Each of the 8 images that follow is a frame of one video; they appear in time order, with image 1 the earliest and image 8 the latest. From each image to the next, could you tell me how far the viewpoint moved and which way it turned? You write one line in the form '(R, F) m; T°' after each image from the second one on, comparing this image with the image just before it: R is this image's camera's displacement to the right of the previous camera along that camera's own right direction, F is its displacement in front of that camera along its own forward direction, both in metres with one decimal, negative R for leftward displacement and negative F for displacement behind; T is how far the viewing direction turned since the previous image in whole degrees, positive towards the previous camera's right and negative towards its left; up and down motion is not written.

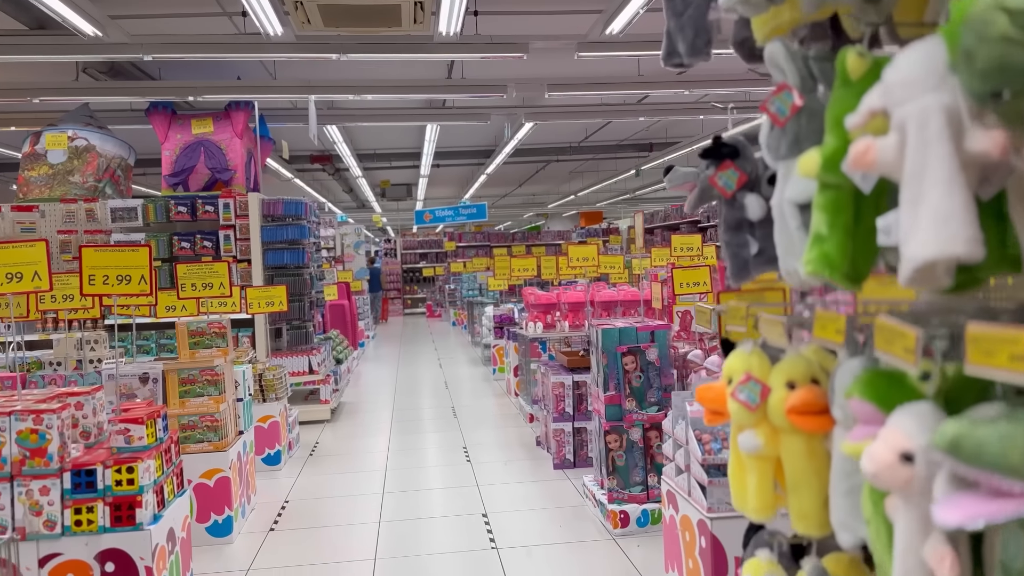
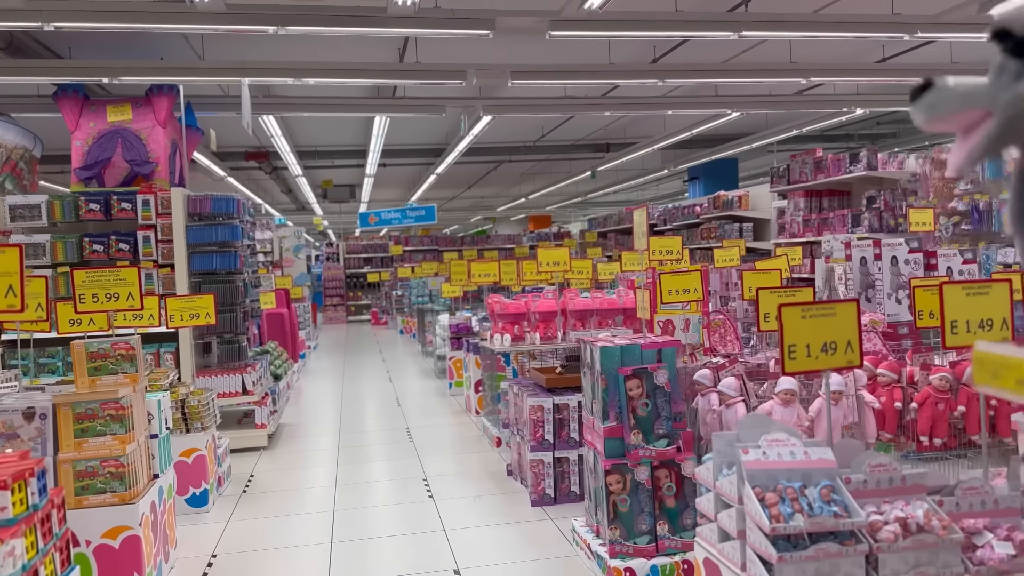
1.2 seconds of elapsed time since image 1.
(-0.2, +0.7) m; +4°
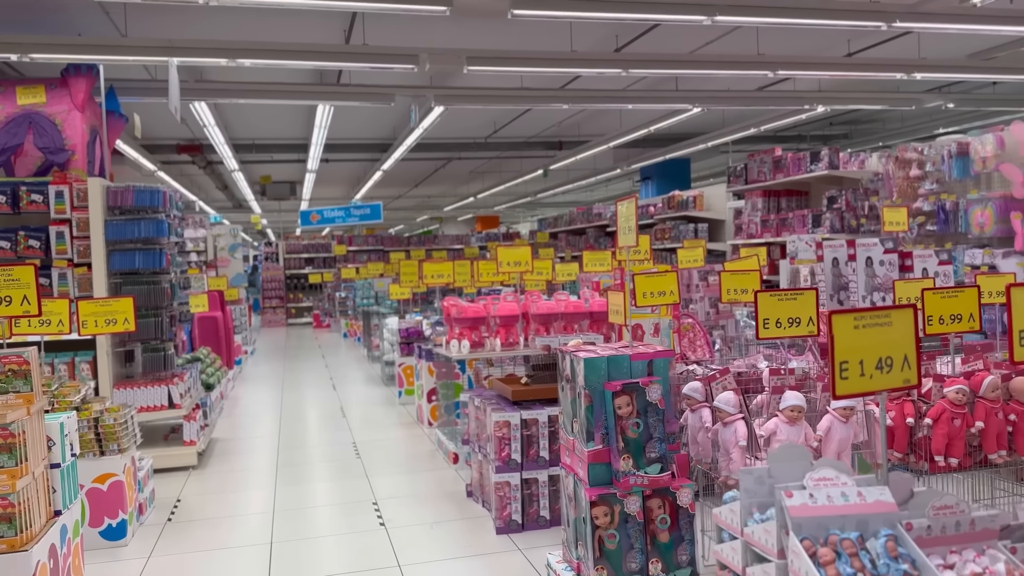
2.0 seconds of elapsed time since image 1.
(-0.1, +0.5) m; +4°
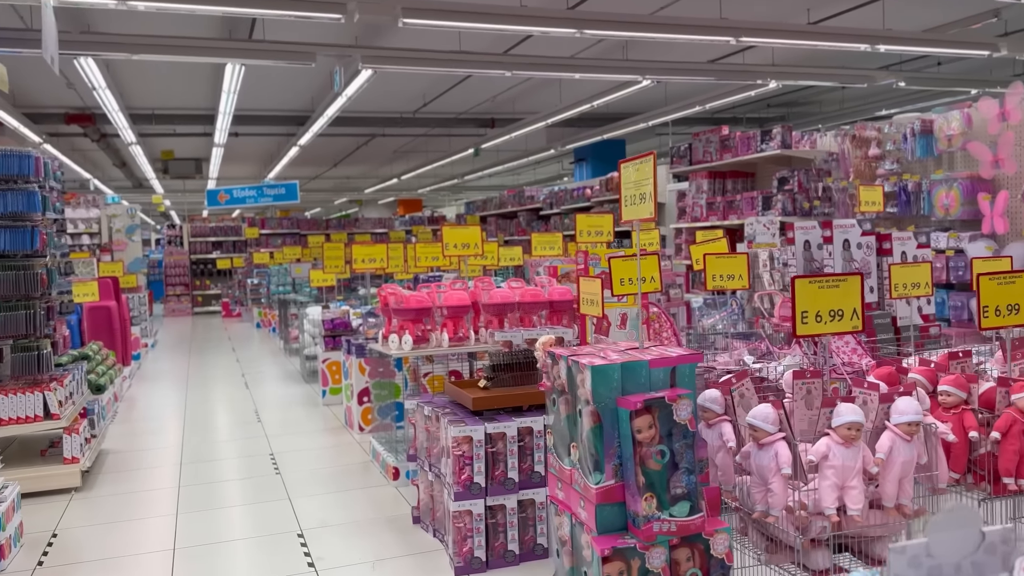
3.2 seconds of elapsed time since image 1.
(-0.2, +0.8) m; +6°
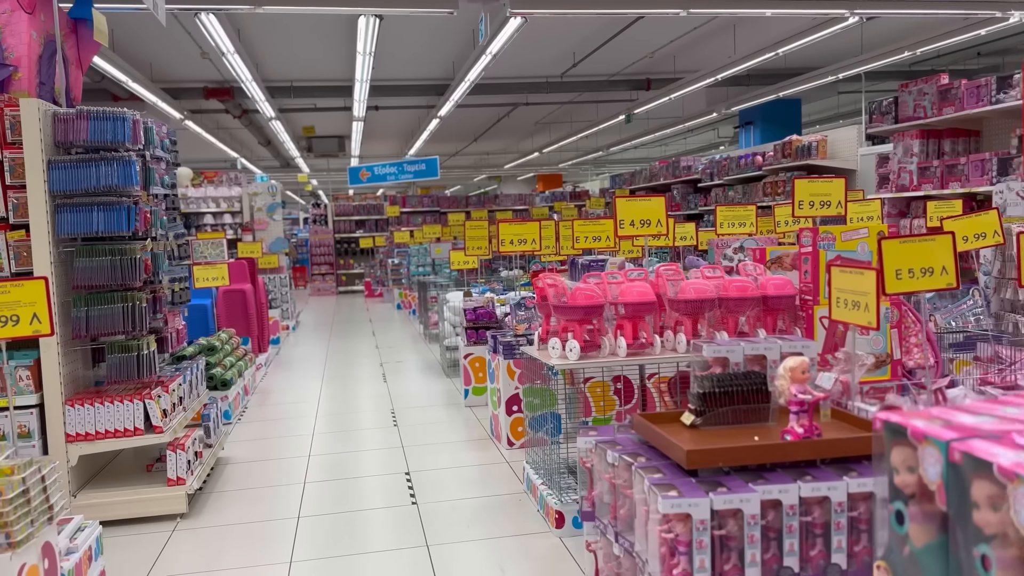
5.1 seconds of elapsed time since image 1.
(-0.3, +1.1) m; -10°
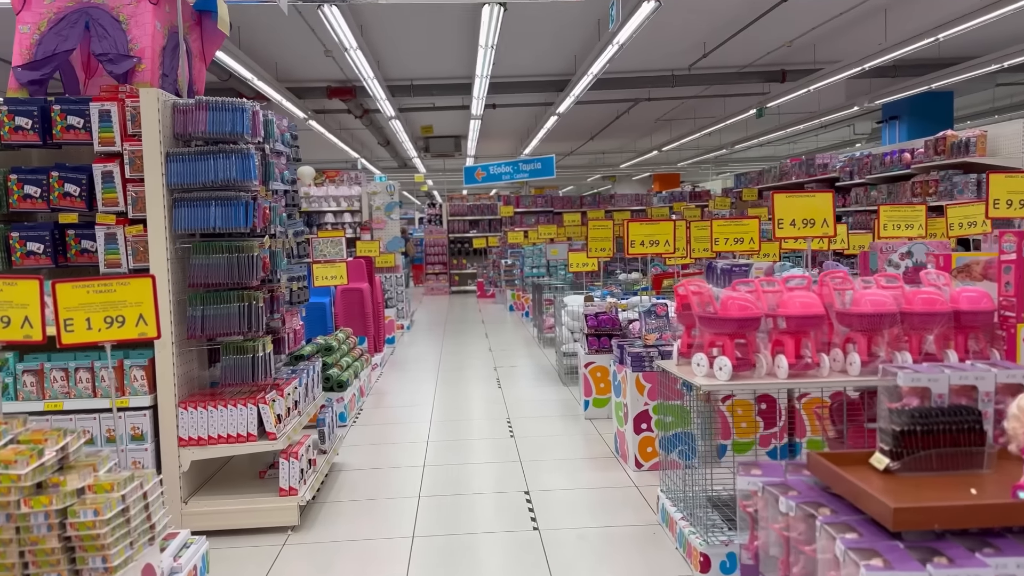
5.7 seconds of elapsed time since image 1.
(-0.1, +0.4) m; -8°
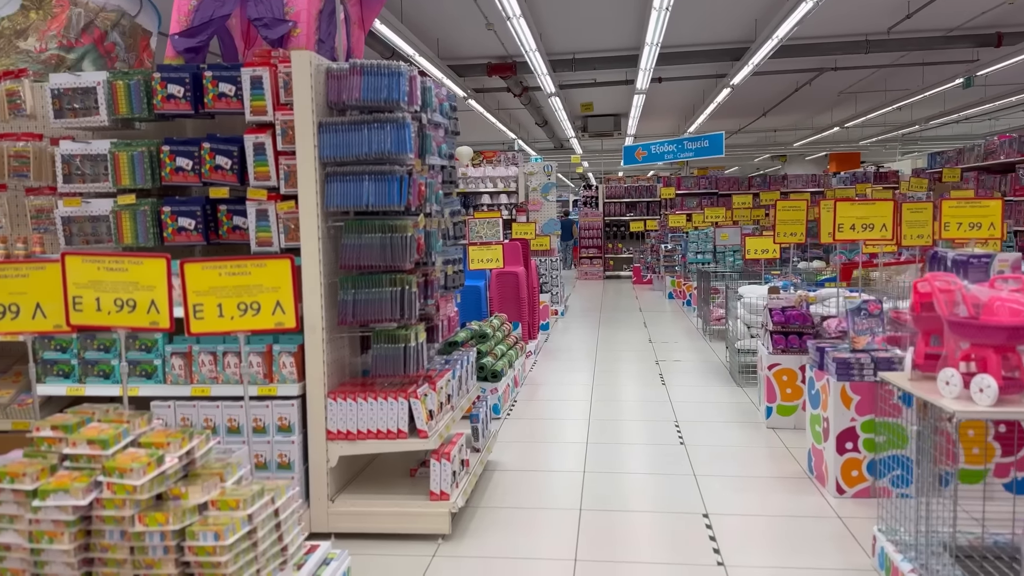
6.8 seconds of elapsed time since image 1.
(-0.1, +0.5) m; -11°
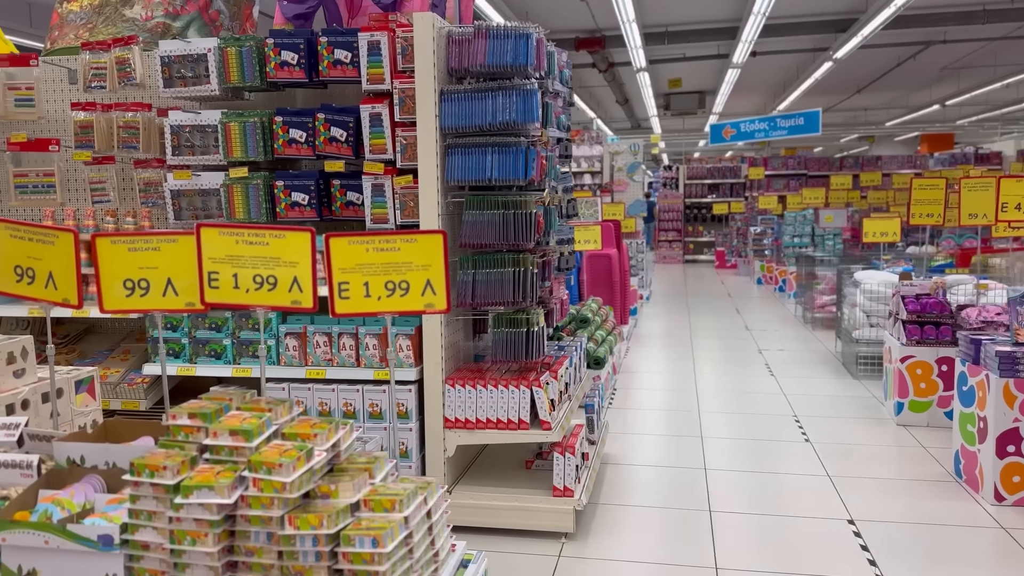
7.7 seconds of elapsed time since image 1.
(-0.3, +0.2) m; -4°
